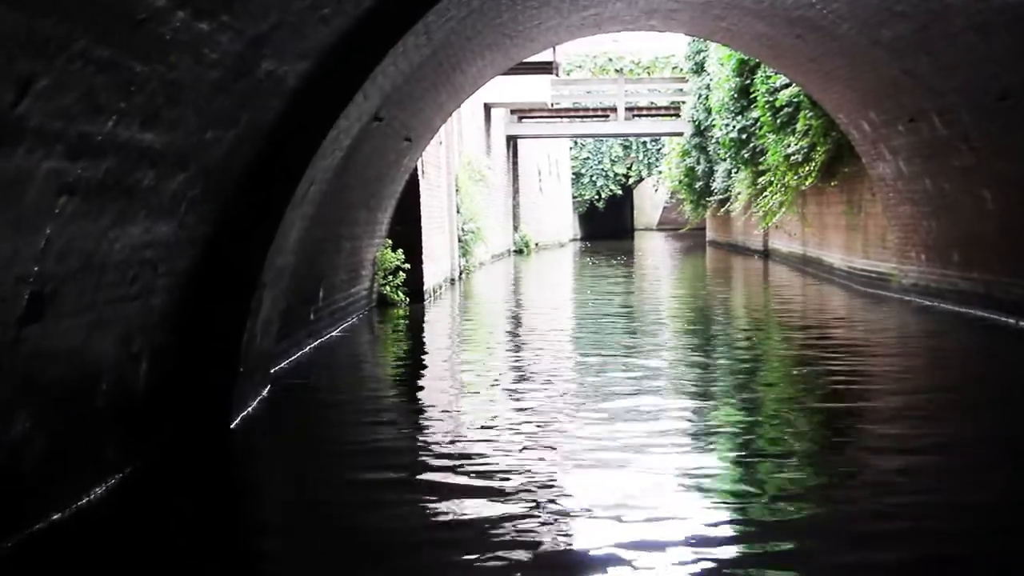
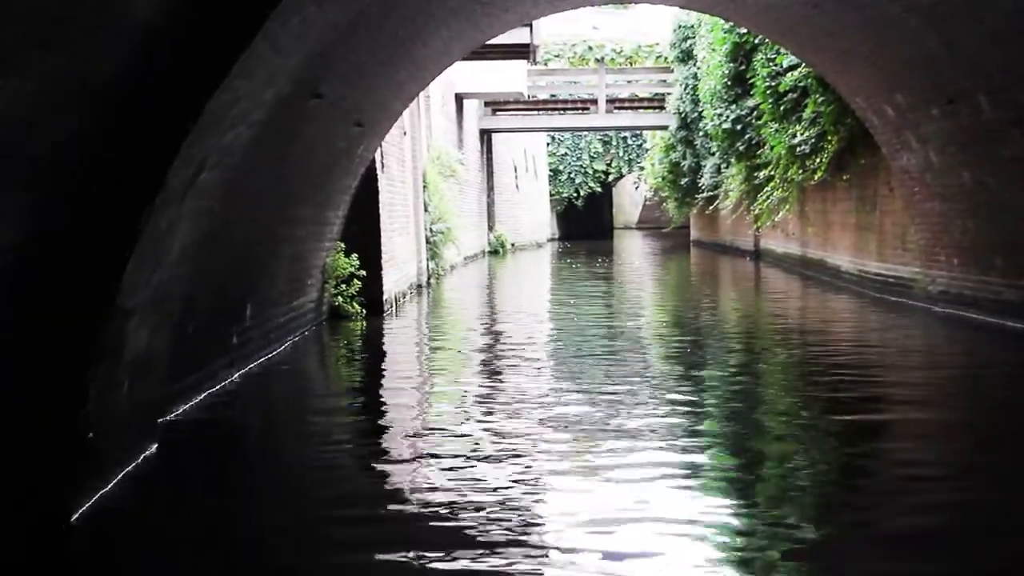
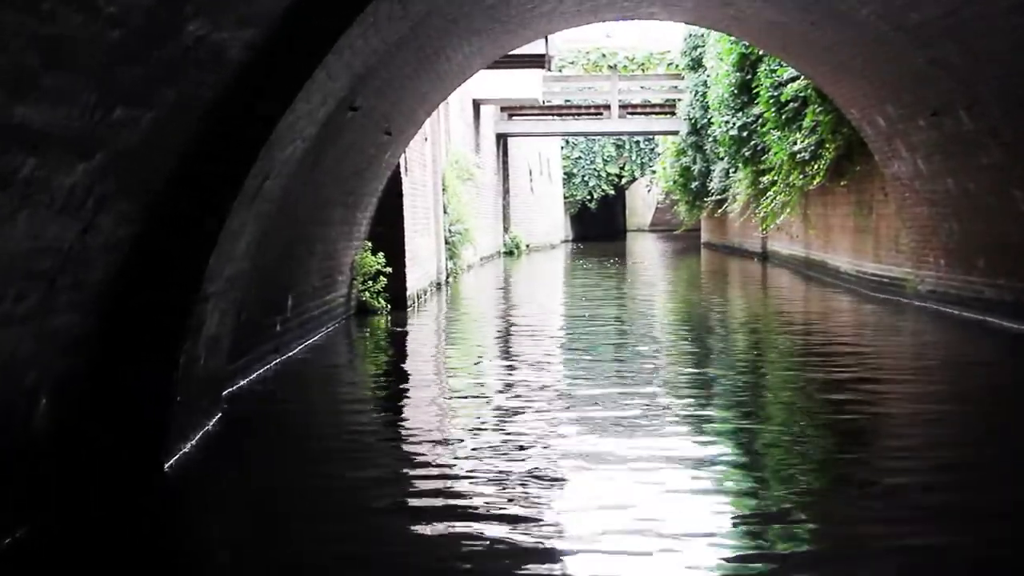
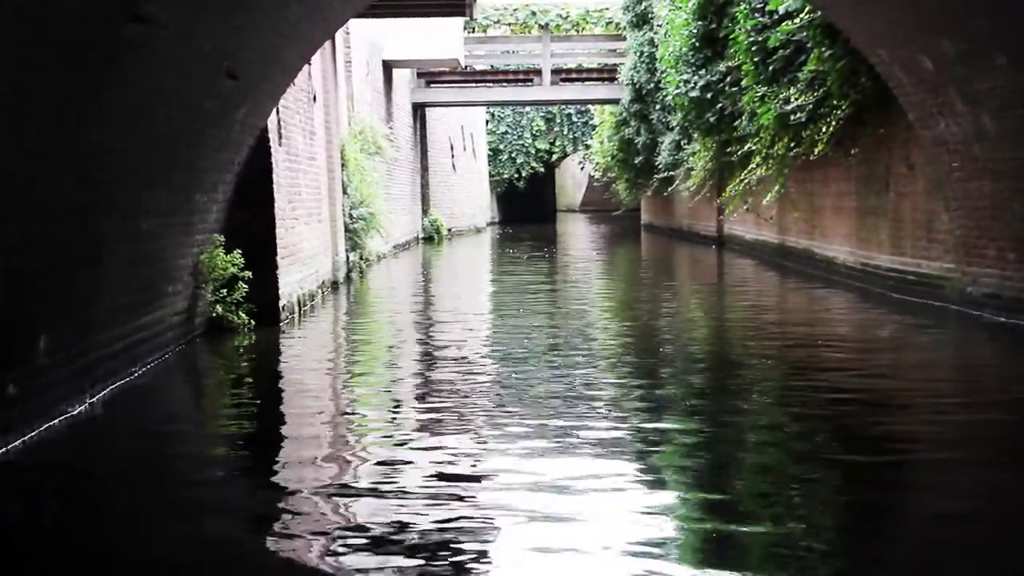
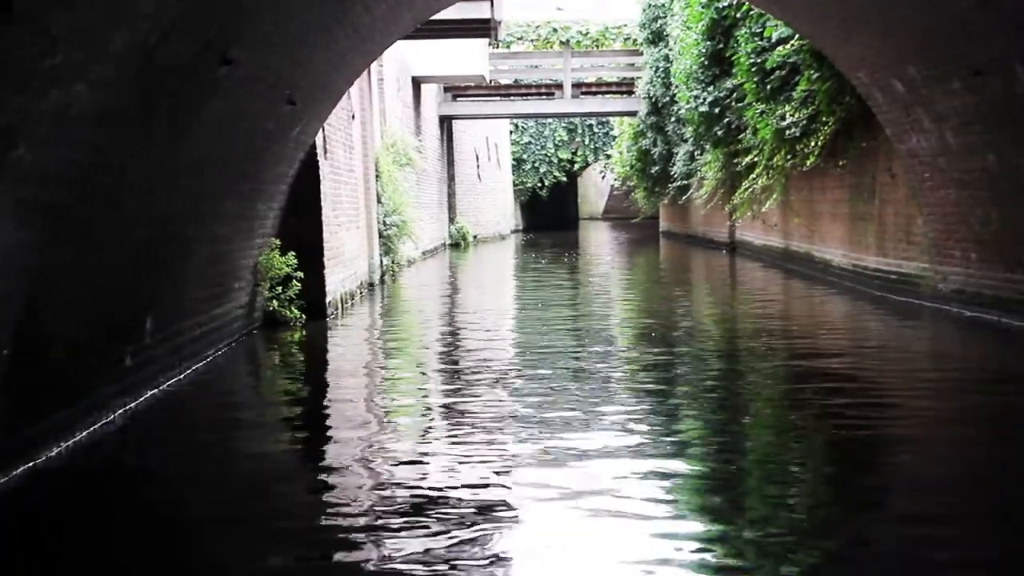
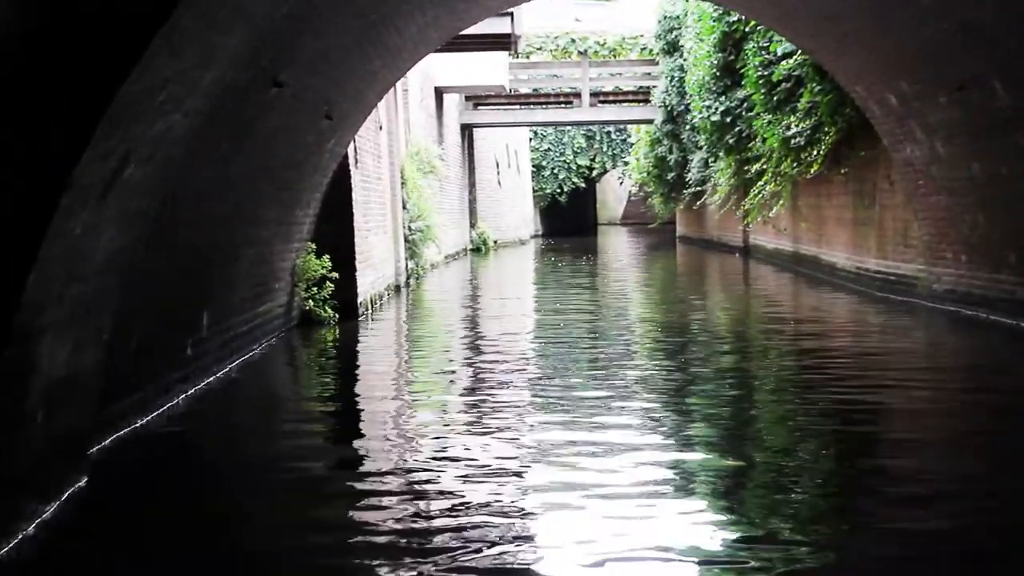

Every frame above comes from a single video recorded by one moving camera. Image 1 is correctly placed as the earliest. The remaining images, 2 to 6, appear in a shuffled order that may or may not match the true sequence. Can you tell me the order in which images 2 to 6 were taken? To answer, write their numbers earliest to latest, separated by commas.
3, 2, 6, 5, 4
